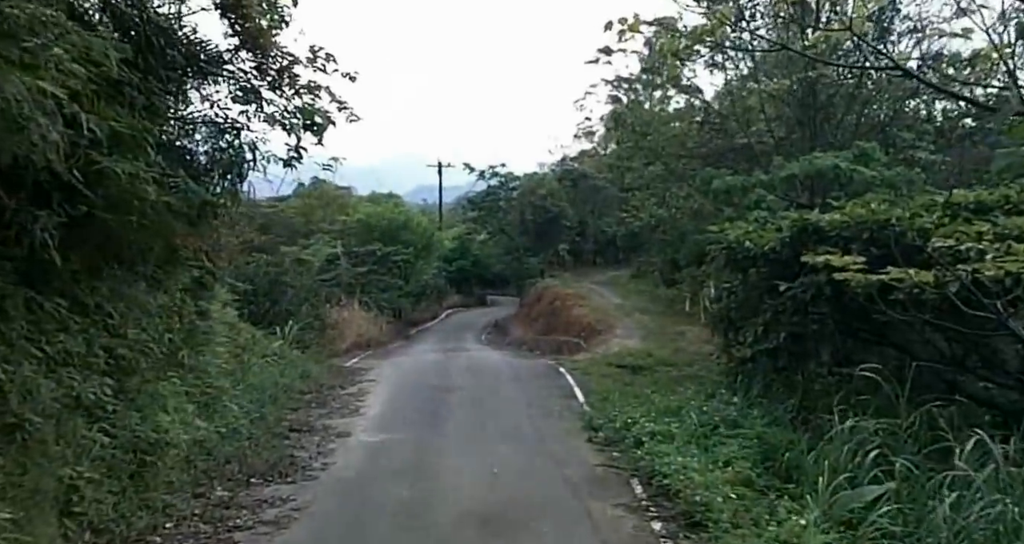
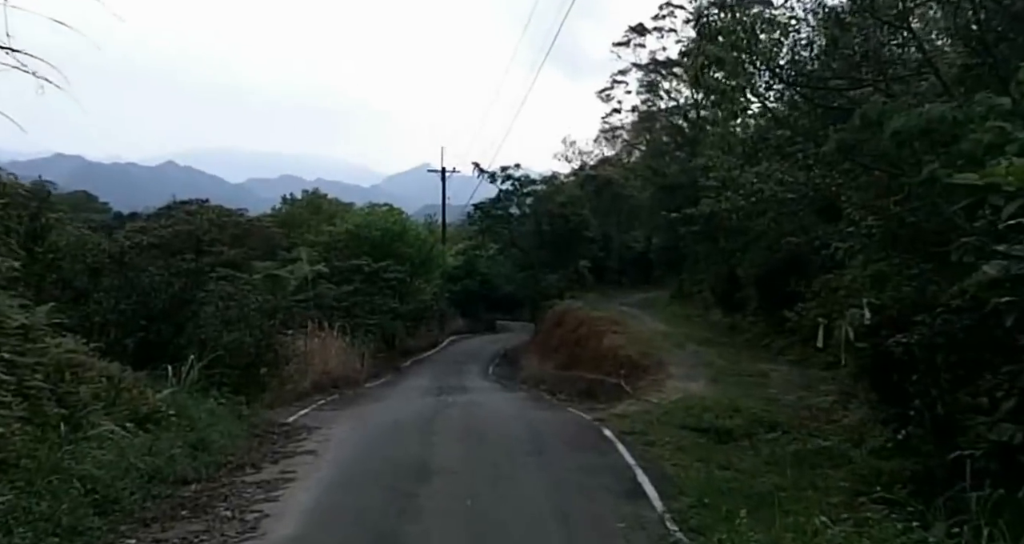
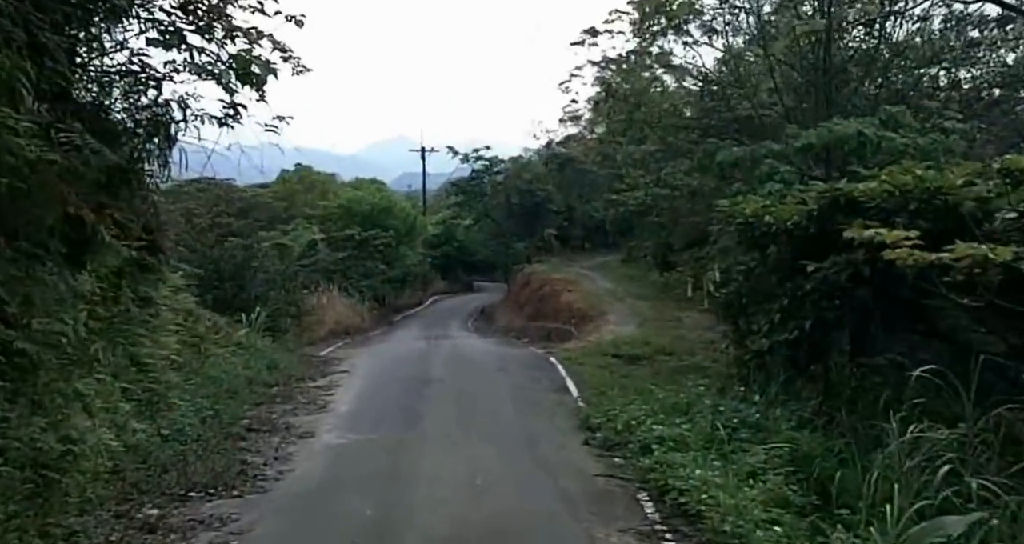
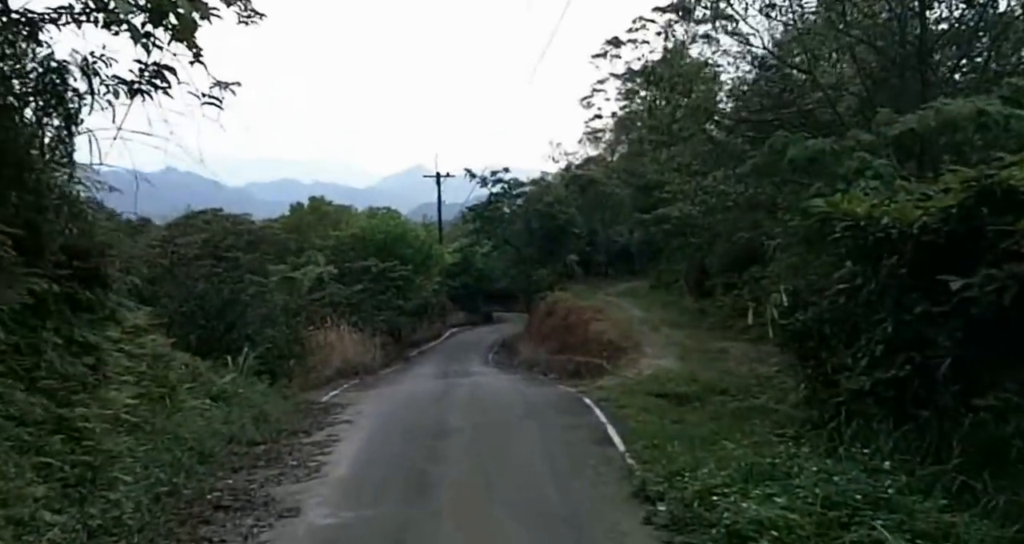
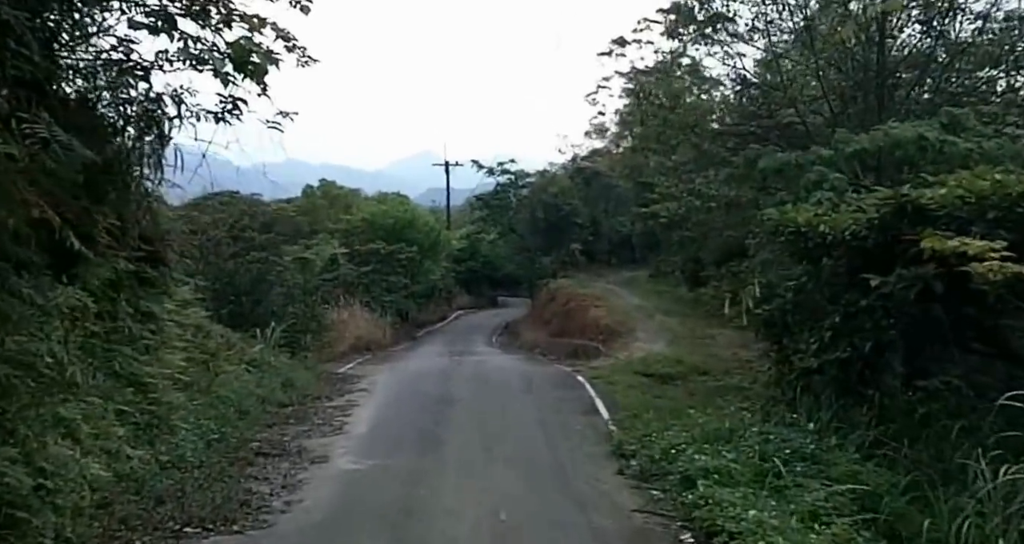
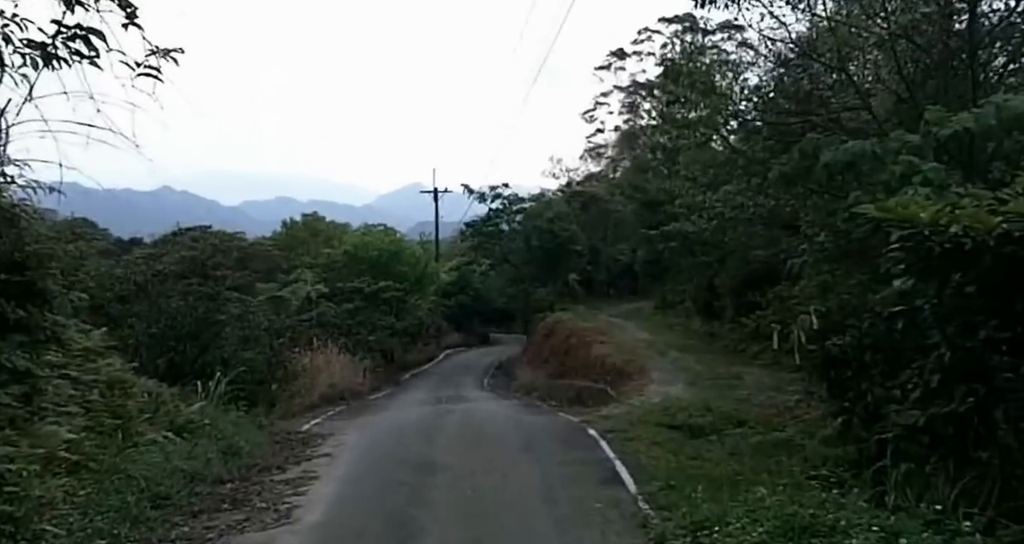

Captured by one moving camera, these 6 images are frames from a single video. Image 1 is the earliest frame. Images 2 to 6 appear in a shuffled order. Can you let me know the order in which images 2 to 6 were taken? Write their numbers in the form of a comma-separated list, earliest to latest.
3, 5, 4, 6, 2
